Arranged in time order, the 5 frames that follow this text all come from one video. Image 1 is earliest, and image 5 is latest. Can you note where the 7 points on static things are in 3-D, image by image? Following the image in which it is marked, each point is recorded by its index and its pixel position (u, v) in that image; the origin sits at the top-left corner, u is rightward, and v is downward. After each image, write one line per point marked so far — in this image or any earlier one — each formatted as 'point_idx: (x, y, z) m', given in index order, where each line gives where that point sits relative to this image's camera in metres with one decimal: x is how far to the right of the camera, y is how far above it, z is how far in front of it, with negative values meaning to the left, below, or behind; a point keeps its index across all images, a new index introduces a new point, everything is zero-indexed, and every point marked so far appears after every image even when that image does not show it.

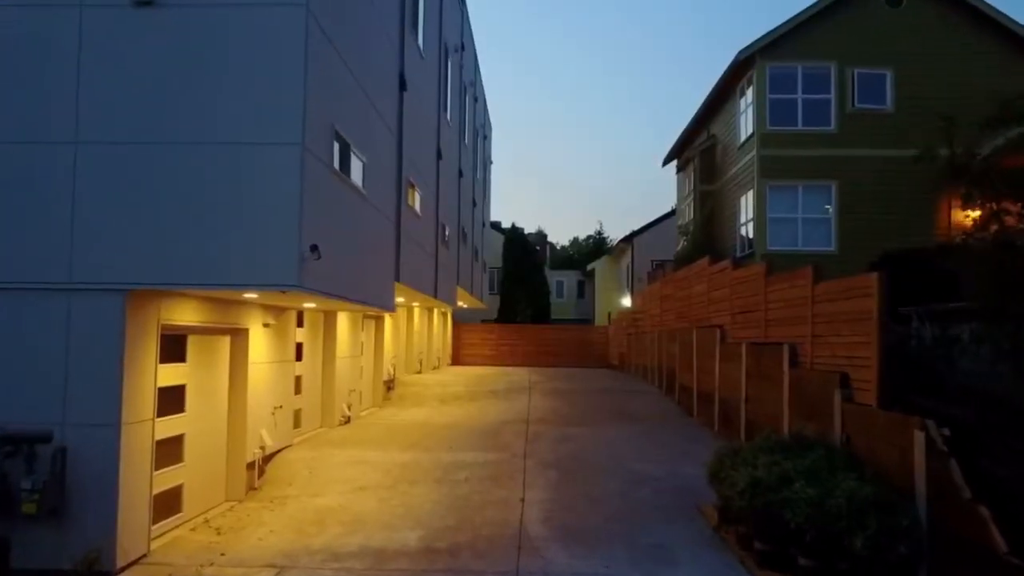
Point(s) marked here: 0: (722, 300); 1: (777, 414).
0: (+3.8, -0.2, +15.7) m
1: (+3.6, -1.7, +11.8) m
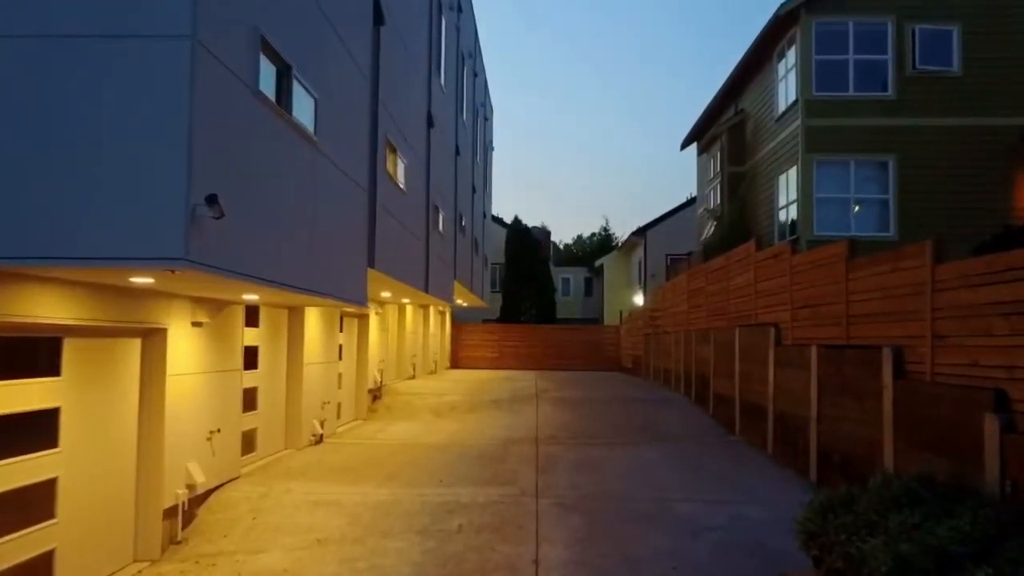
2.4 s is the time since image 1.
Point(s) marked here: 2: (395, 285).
0: (+3.8, 0.0, +12.8) m
1: (+3.7, -1.5, +8.9) m
2: (-2.0, 0.0, +14.5) m
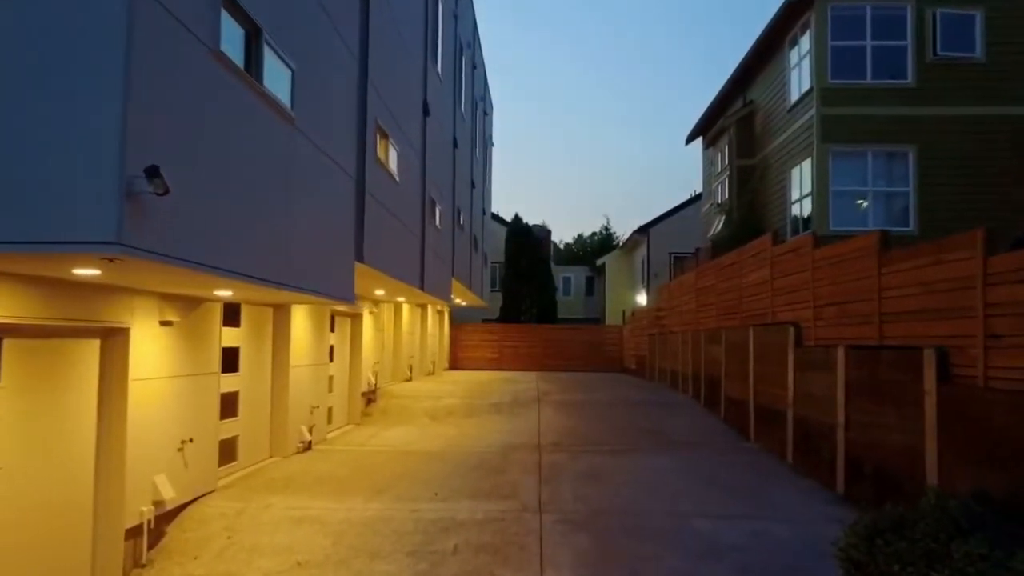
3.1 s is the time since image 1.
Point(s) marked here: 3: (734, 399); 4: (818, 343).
0: (+3.9, 0.0, +11.9) m
1: (+3.7, -1.5, +8.0) m
2: (-1.9, +0.1, +13.7) m
3: (+3.8, -1.9, +15.0) m
4: (+3.8, -0.7, +11.0) m
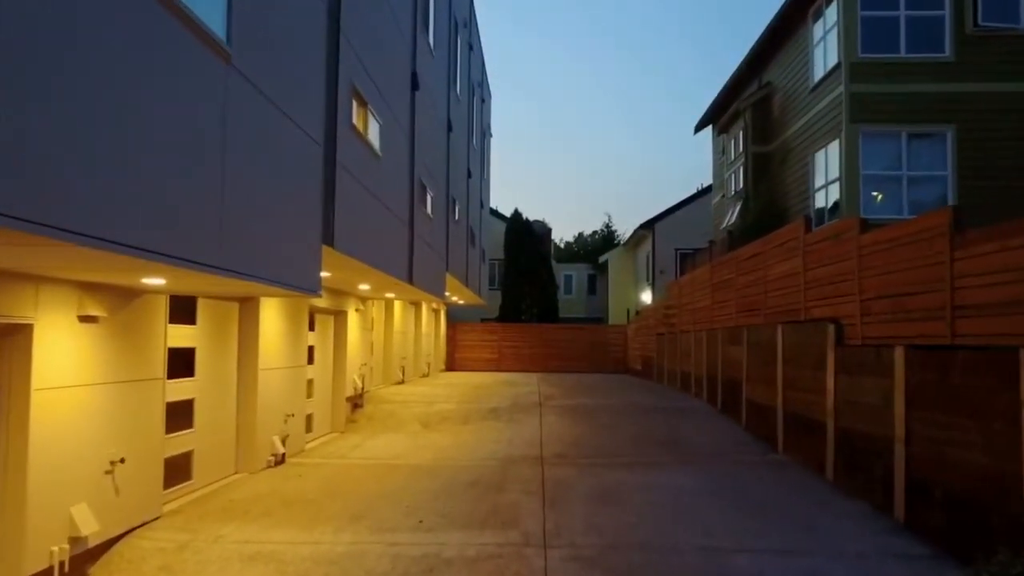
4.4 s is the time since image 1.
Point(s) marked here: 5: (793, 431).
0: (+3.8, +0.1, +10.4) m
1: (+3.7, -1.4, +6.5) m
2: (-2.0, +0.2, +12.2) m
3: (+3.8, -1.8, +13.5) m
4: (+3.8, -0.6, +9.4) m
5: (+3.7, -1.9, +11.7) m
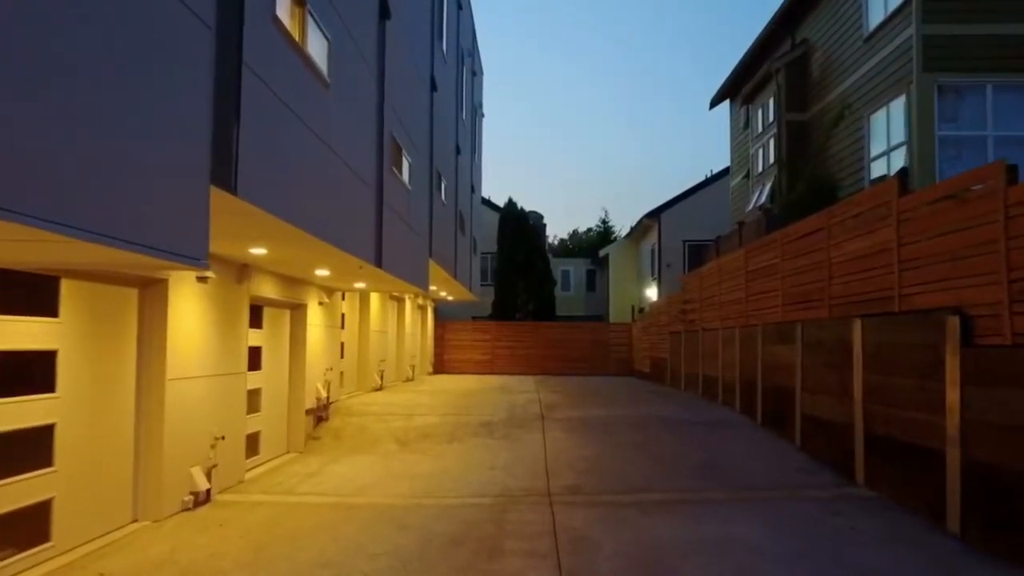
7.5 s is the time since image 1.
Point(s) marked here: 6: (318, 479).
0: (+3.8, +0.3, +7.6) m
1: (+3.7, -1.2, +3.7) m
2: (-2.0, +0.4, +9.3) m
3: (+3.8, -1.6, +10.6) m
4: (+3.8, -0.4, +6.6) m
5: (+3.7, -1.7, +8.8) m
6: (-2.3, -2.2, +10.4) m
